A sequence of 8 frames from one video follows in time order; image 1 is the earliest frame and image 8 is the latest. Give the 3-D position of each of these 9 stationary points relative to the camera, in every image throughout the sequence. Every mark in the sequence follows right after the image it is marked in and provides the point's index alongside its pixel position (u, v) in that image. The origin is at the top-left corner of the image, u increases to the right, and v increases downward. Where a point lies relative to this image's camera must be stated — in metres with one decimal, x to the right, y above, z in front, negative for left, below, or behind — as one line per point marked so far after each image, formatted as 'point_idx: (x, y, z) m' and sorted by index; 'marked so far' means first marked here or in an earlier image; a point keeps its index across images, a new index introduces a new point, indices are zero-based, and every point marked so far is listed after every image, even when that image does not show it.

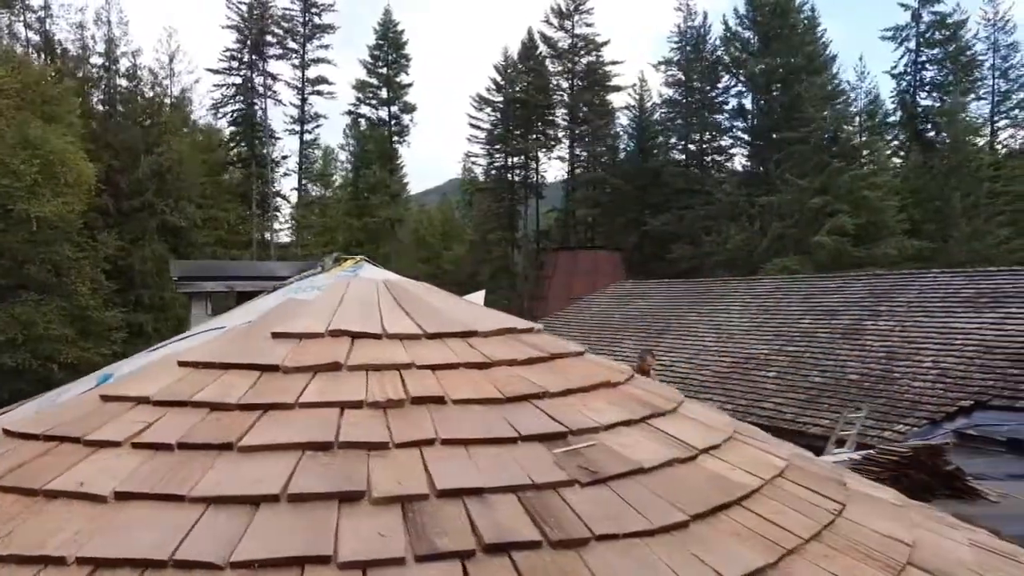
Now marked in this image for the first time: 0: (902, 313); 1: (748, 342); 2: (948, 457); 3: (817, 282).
0: (+7.8, -0.5, +15.0) m
1: (+5.3, -1.2, +16.7) m
2: (+4.6, -1.8, +7.9) m
3: (+7.6, +0.2, +18.7) m
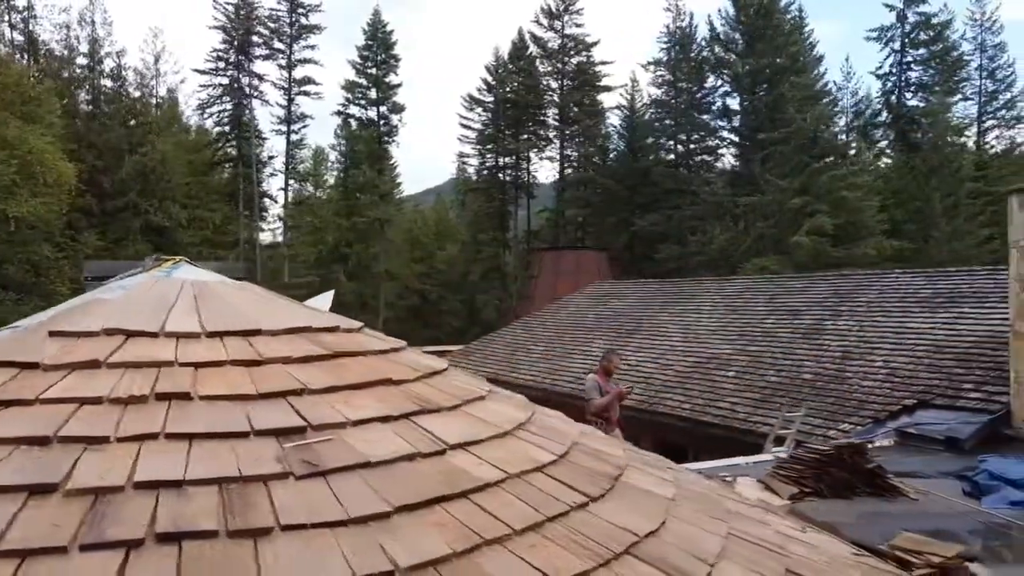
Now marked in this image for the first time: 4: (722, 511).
0: (+7.0, -0.5, +15.1) m
1: (+4.5, -1.2, +16.8) m
2: (+3.8, -1.8, +8.0) m
3: (+6.8, +0.2, +18.8) m
4: (+0.8, -0.8, +2.9) m
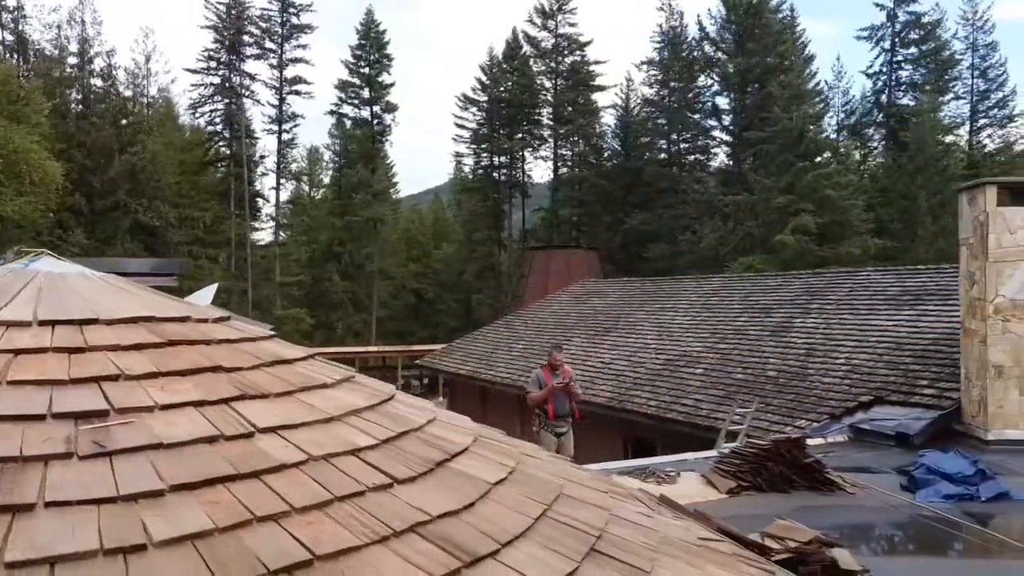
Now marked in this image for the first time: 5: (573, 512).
0: (+6.4, -0.5, +15.2) m
1: (+3.9, -1.2, +16.8) m
2: (+3.2, -1.7, +8.0) m
3: (+6.3, +0.2, +18.9) m
4: (+0.2, -0.8, +3.0) m
5: (+0.2, -0.9, +2.9) m
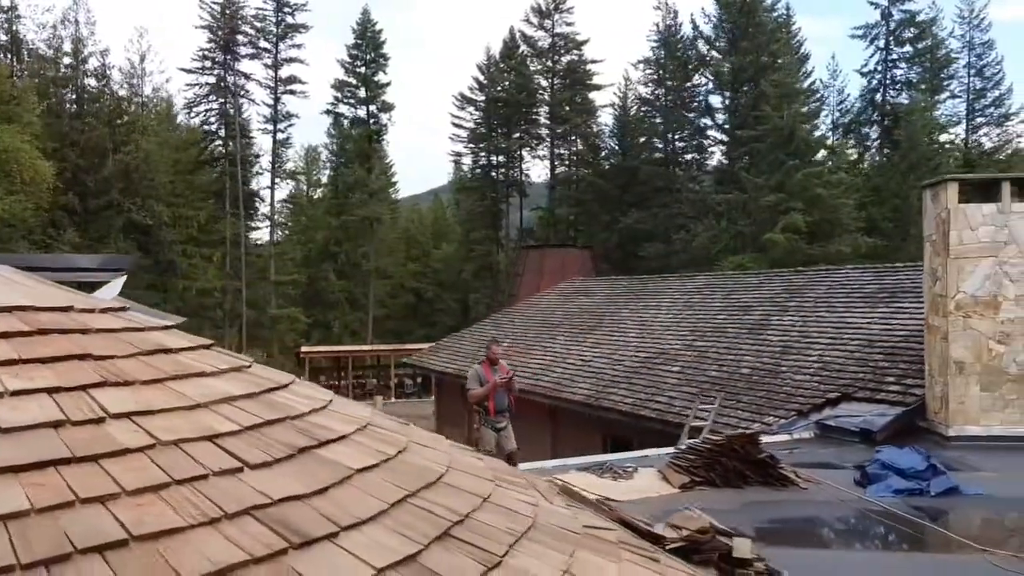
0: (+6.0, -0.4, +15.2) m
1: (+3.4, -1.1, +16.9) m
2: (+2.7, -1.7, +8.1) m
3: (+5.8, +0.3, +18.9) m
4: (-0.4, -0.8, +3.0) m
5: (-0.3, -0.8, +2.9) m
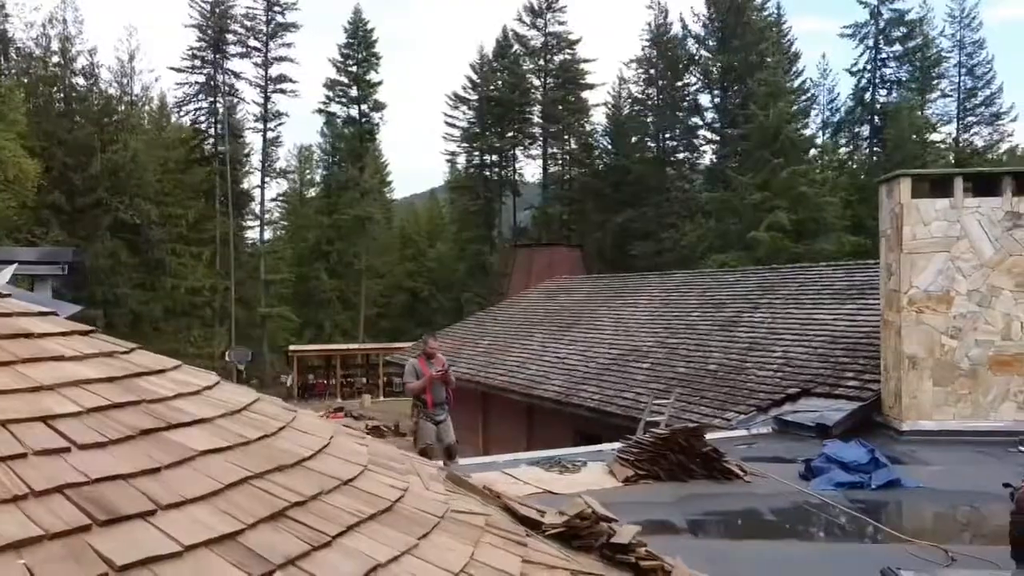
0: (+5.4, -0.4, +15.2) m
1: (+2.9, -1.0, +16.9) m
2: (+2.1, -1.6, +8.1) m
3: (+5.2, +0.3, +18.9) m
4: (-0.9, -0.7, +3.0) m
5: (-0.9, -0.7, +2.9) m
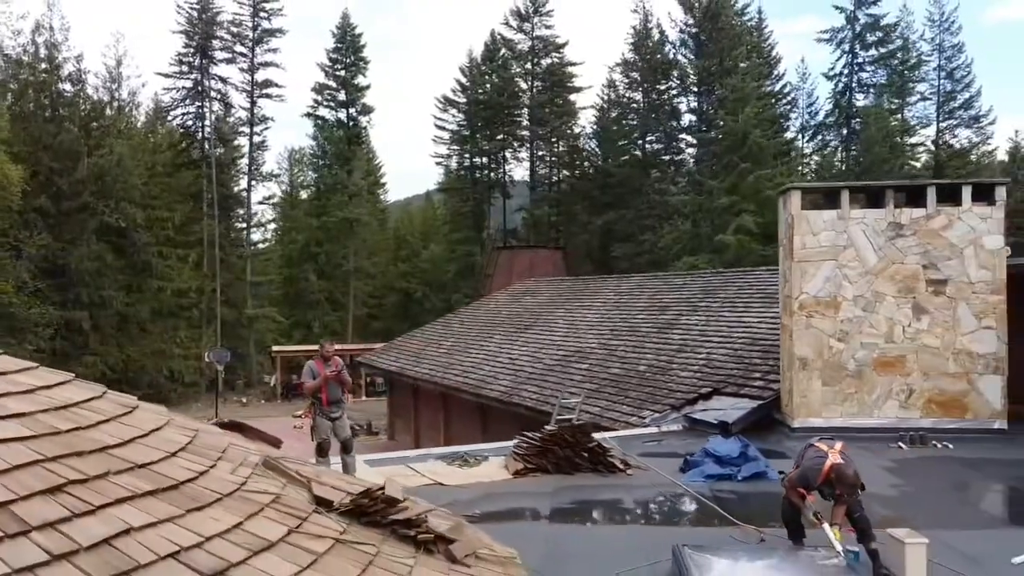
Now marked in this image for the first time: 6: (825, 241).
0: (+4.3, -0.4, +15.8) m
1: (+1.7, -1.1, +17.5) m
2: (+0.9, -1.7, +8.7) m
3: (+4.1, +0.3, +19.5) m
4: (-2.1, -0.8, +3.7) m
5: (-2.0, -0.8, +3.6) m
6: (+4.2, +0.6, +10.1) m
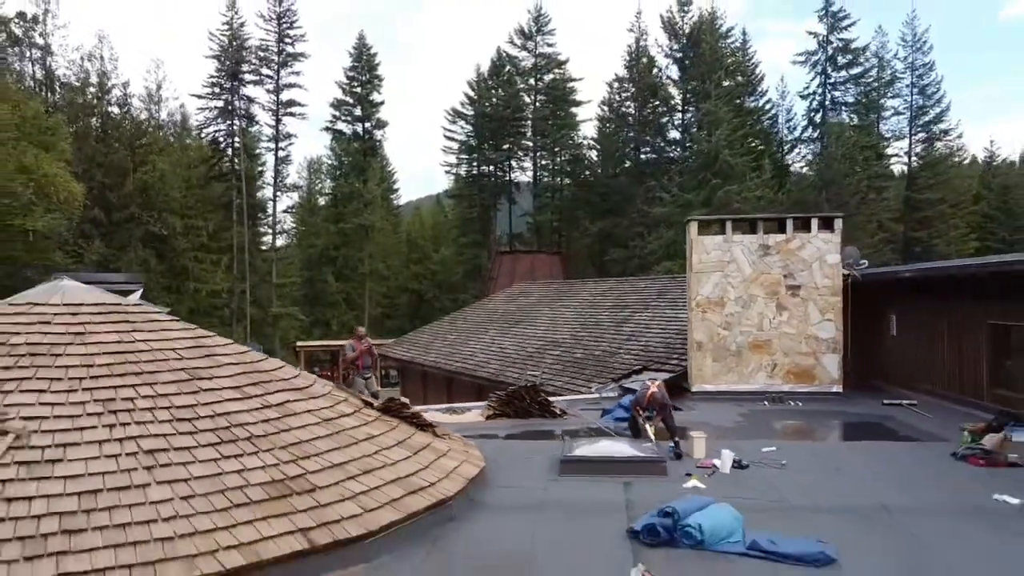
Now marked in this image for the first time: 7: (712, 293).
0: (+3.9, -0.5, +19.8) m
1: (+1.4, -1.2, +21.5) m
2: (+0.5, -1.8, +12.7) m
3: (+3.9, +0.2, +23.5) m
4: (-2.6, -0.8, +7.7) m
5: (-2.6, -0.9, +7.6) m
6: (+3.8, +0.6, +14.0) m
7: (+3.7, -0.1, +14.0) m
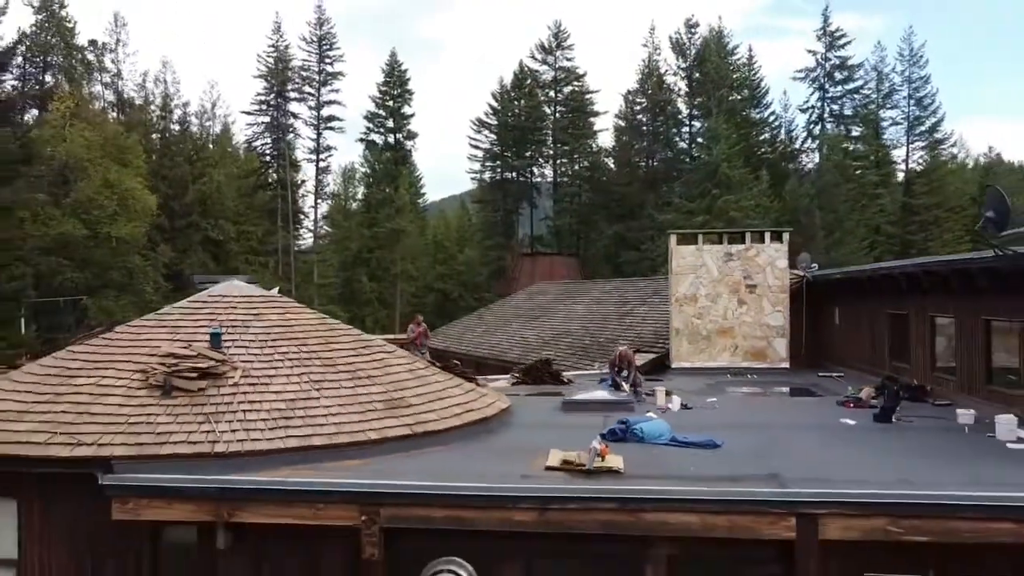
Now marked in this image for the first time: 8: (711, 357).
0: (+4.6, -0.5, +23.6) m
1: (+2.1, -1.2, +25.5) m
2: (+0.9, -1.7, +16.7) m
3: (+4.6, +0.2, +27.4) m
4: (-2.4, -0.8, +11.8) m
5: (-2.3, -0.9, +11.7) m
6: (+4.2, +0.6, +17.9) m
7: (+4.2, -0.1, +17.9) m
8: (+4.7, -1.7, +17.8) m
